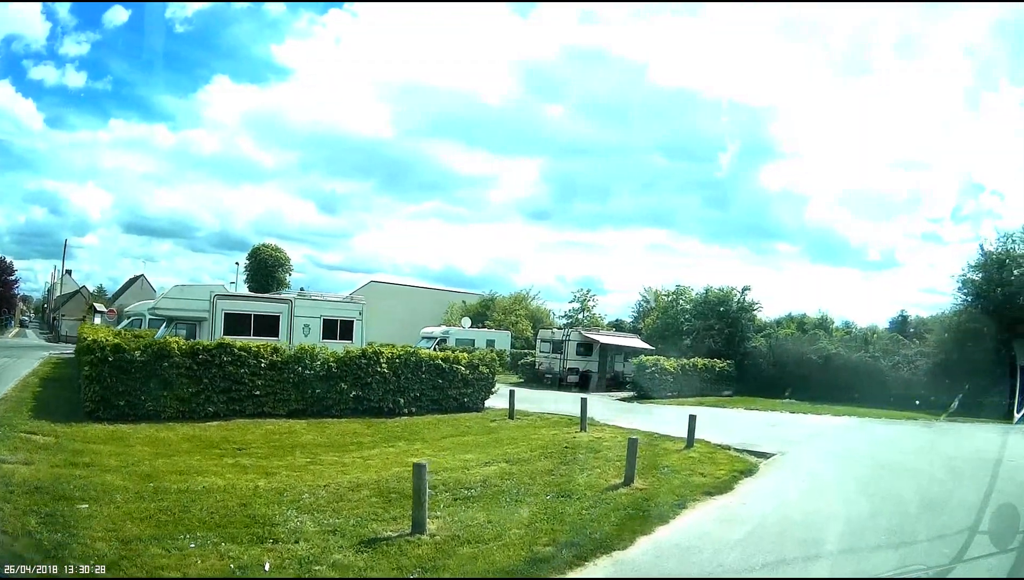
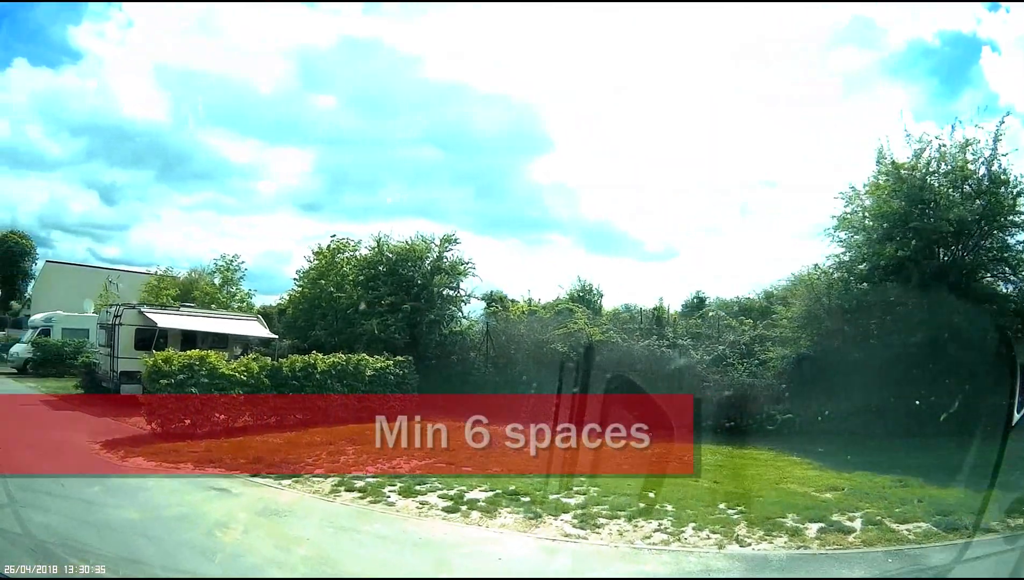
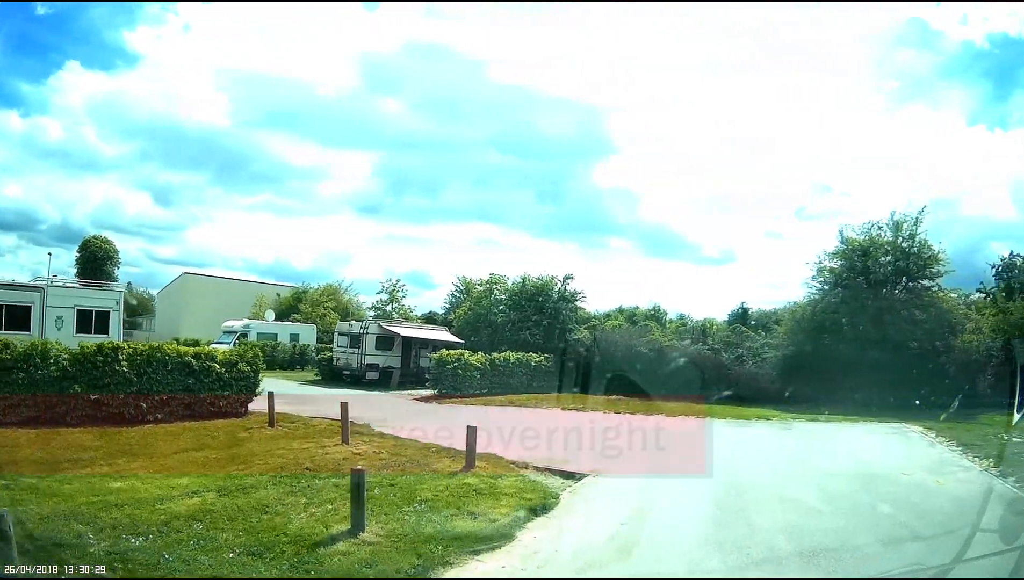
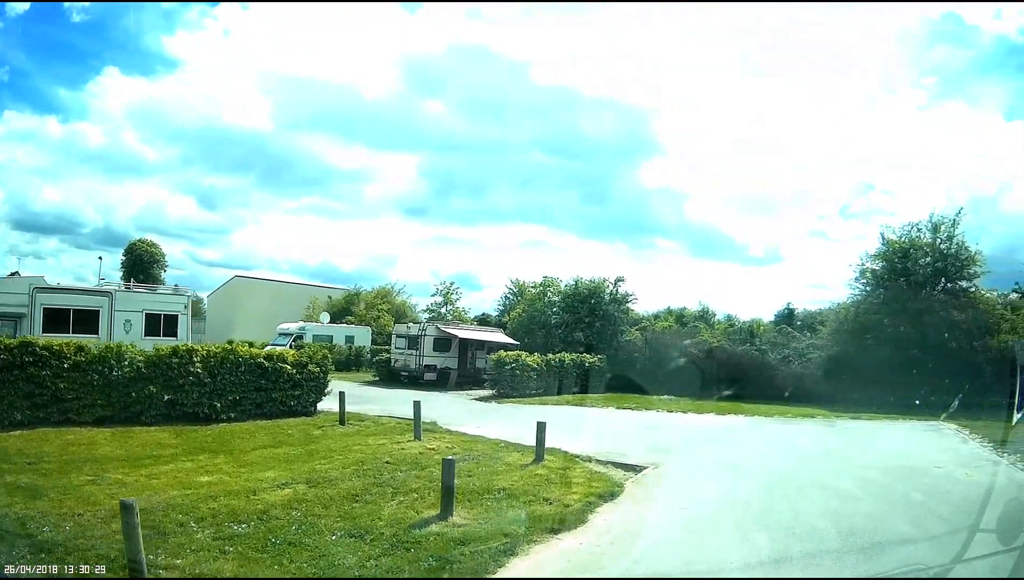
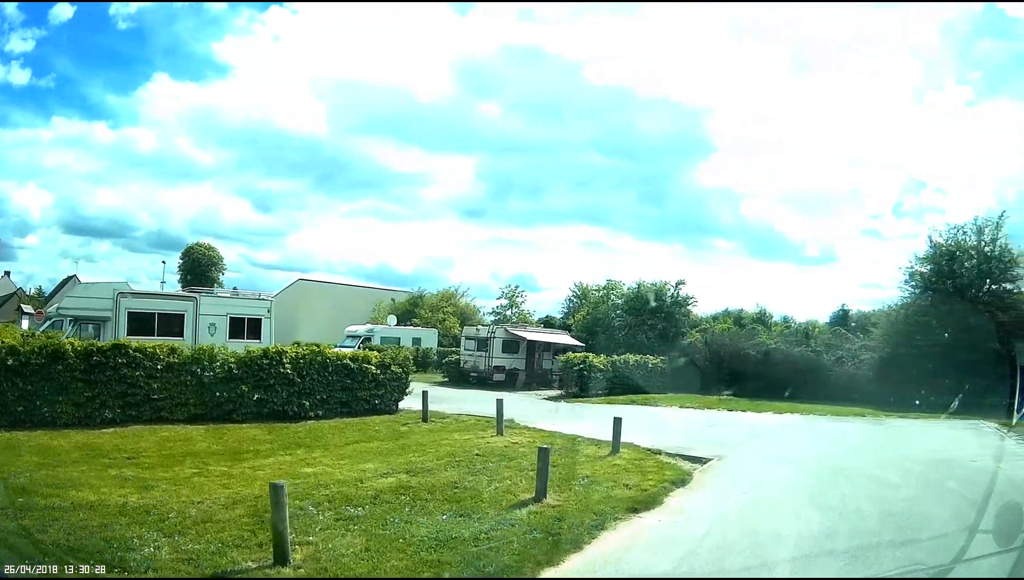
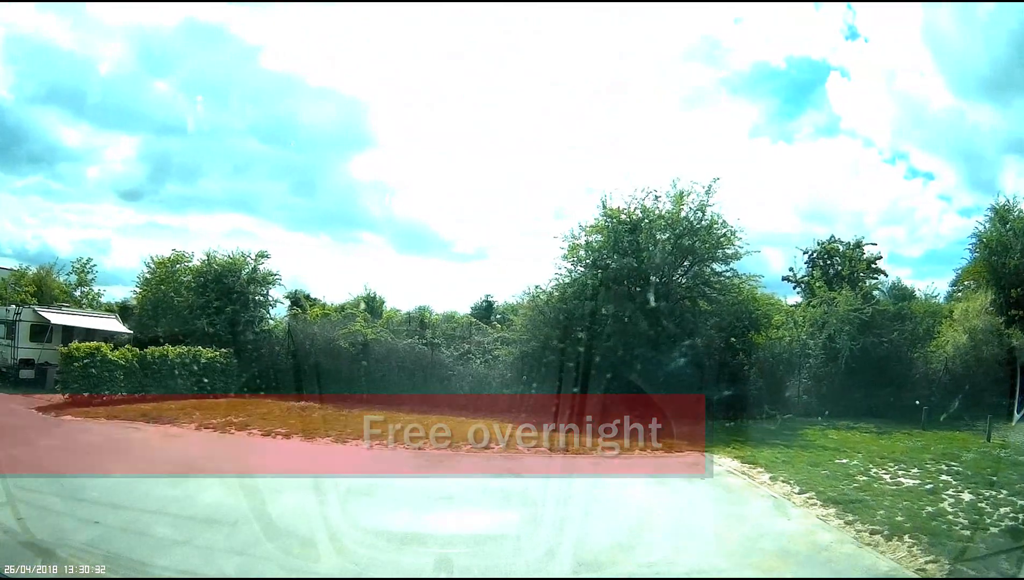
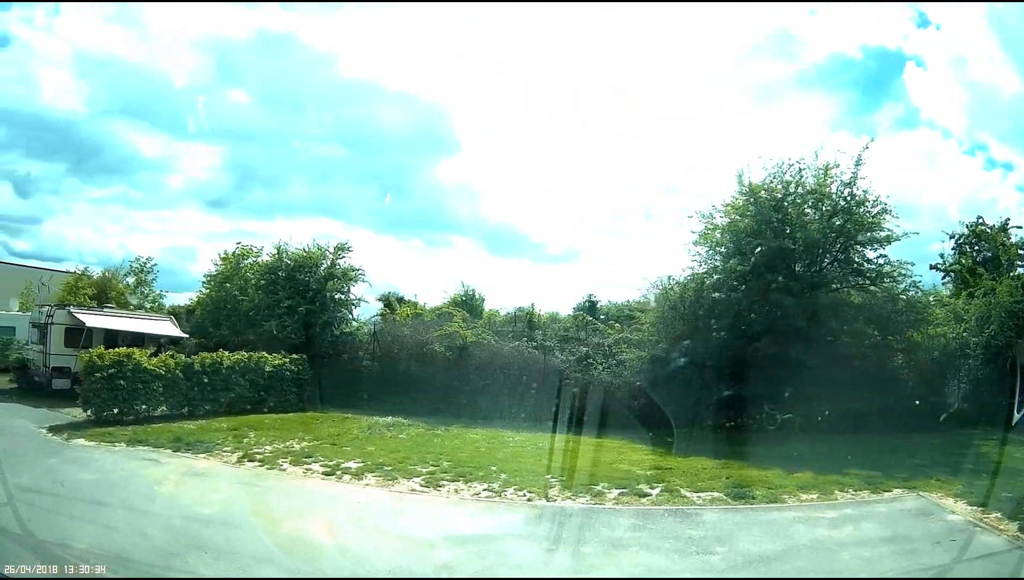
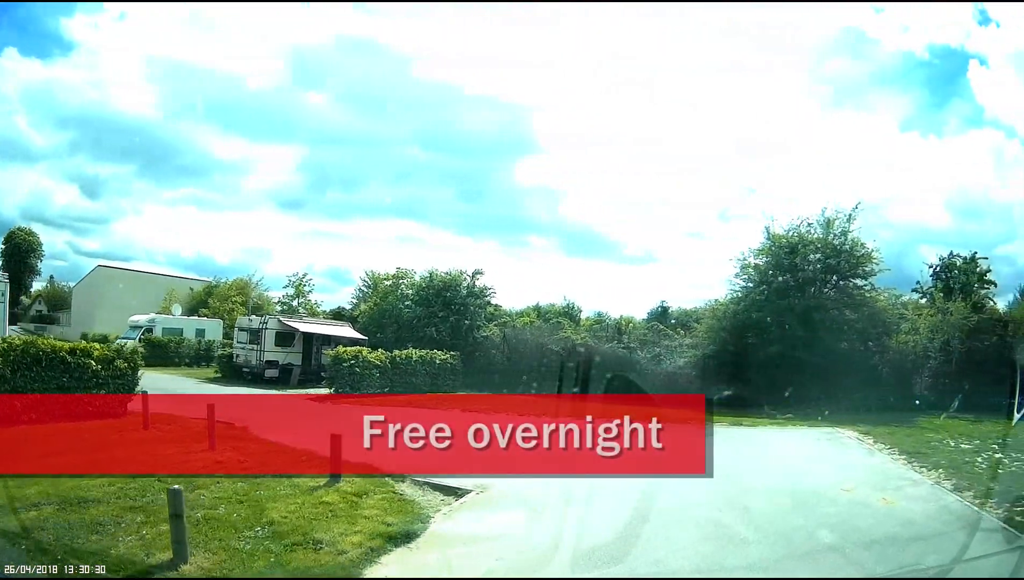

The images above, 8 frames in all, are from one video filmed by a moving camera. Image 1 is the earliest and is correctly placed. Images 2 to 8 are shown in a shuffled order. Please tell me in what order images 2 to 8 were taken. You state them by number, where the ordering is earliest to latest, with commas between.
5, 4, 3, 8, 6, 7, 2
